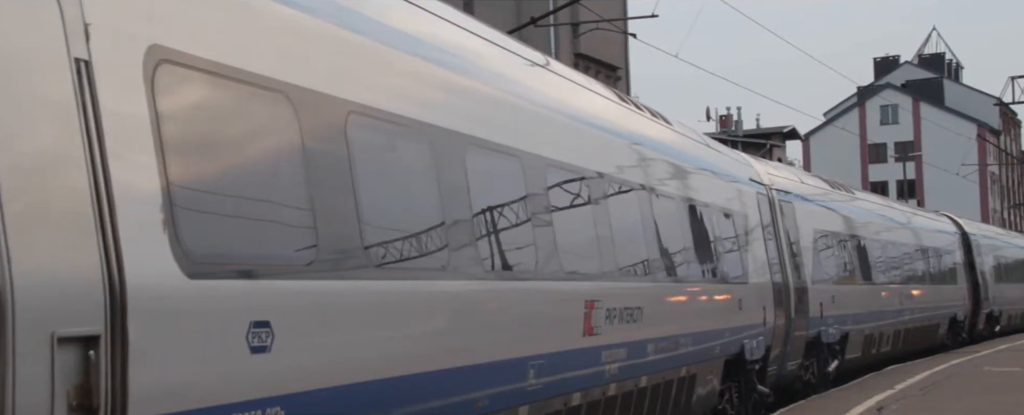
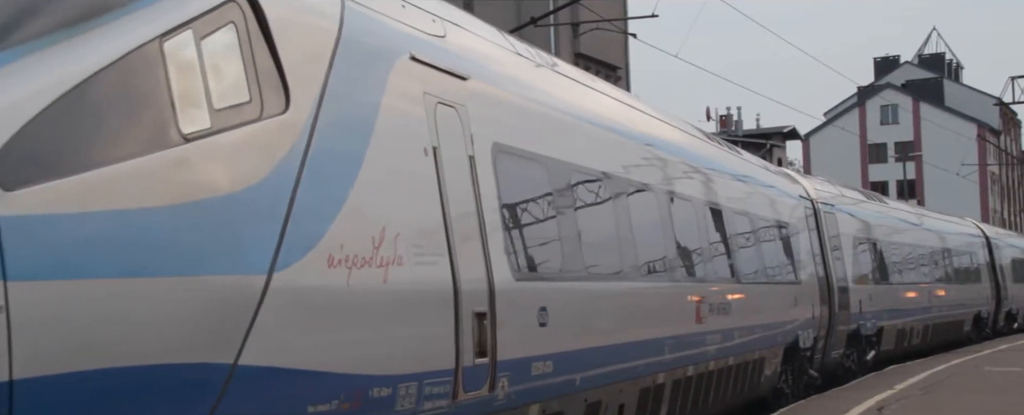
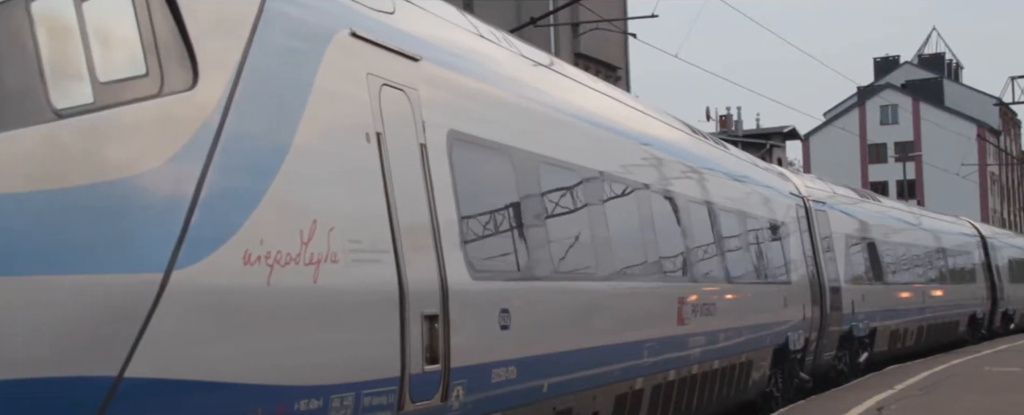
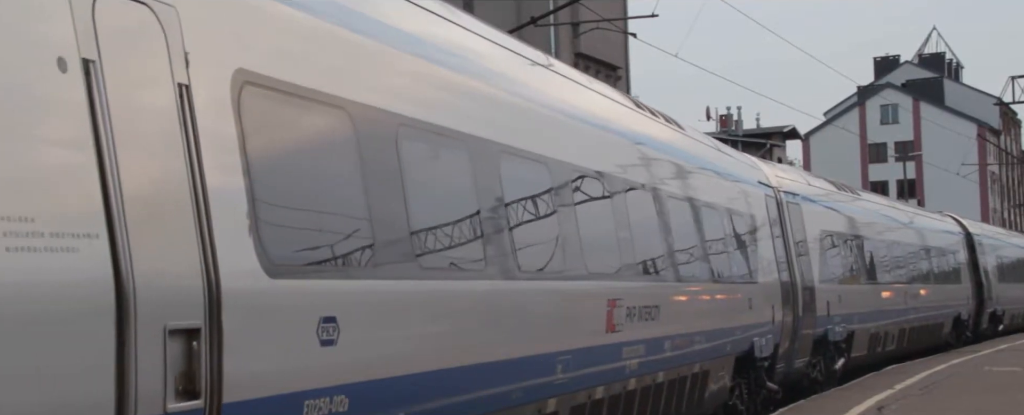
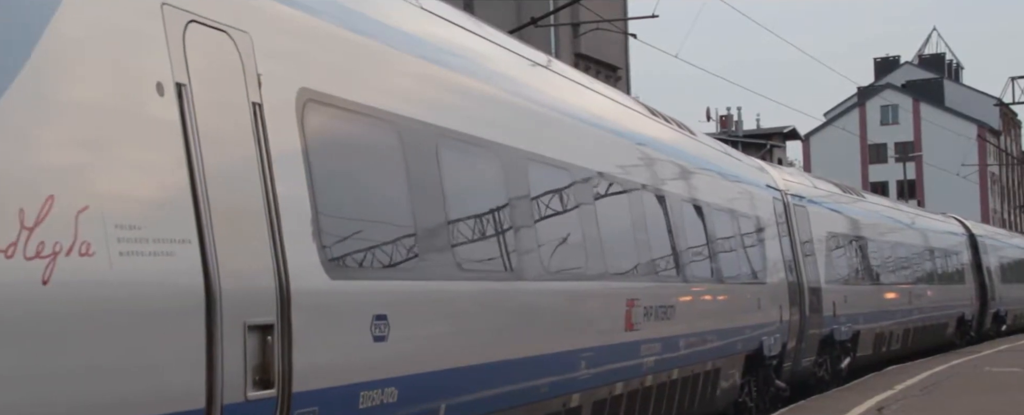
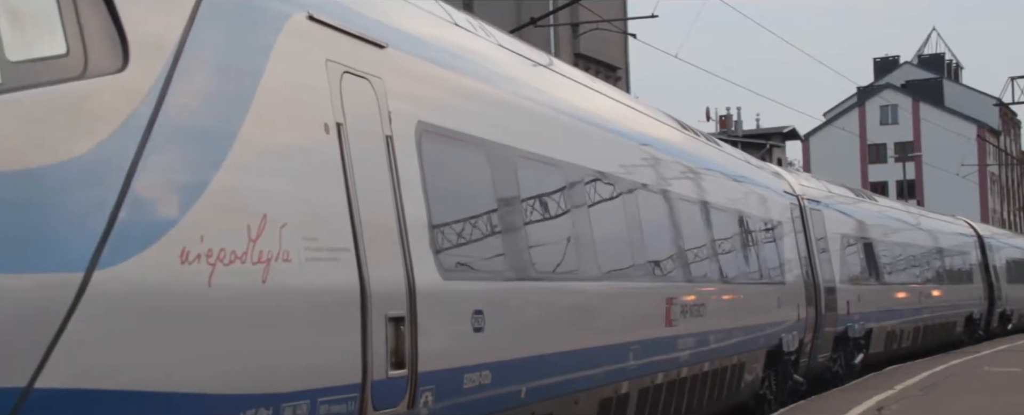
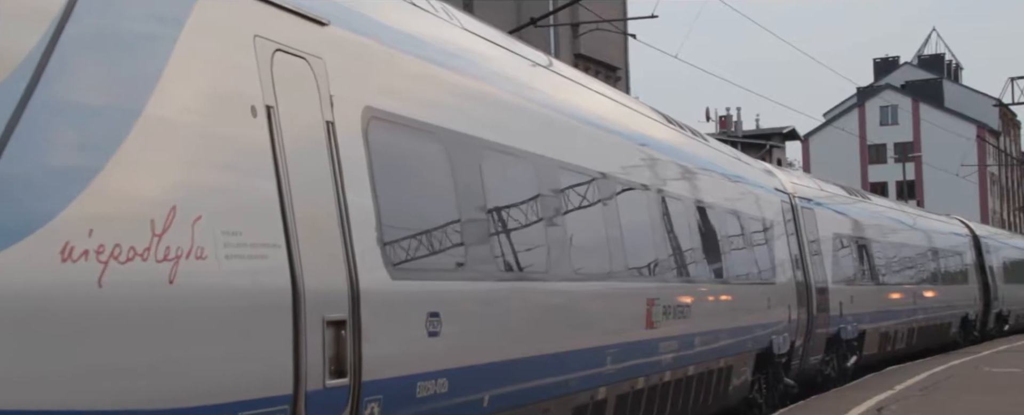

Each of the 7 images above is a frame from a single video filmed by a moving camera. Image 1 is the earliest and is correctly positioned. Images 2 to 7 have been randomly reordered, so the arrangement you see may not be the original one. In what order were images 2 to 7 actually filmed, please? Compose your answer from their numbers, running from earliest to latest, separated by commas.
4, 5, 7, 6, 3, 2
